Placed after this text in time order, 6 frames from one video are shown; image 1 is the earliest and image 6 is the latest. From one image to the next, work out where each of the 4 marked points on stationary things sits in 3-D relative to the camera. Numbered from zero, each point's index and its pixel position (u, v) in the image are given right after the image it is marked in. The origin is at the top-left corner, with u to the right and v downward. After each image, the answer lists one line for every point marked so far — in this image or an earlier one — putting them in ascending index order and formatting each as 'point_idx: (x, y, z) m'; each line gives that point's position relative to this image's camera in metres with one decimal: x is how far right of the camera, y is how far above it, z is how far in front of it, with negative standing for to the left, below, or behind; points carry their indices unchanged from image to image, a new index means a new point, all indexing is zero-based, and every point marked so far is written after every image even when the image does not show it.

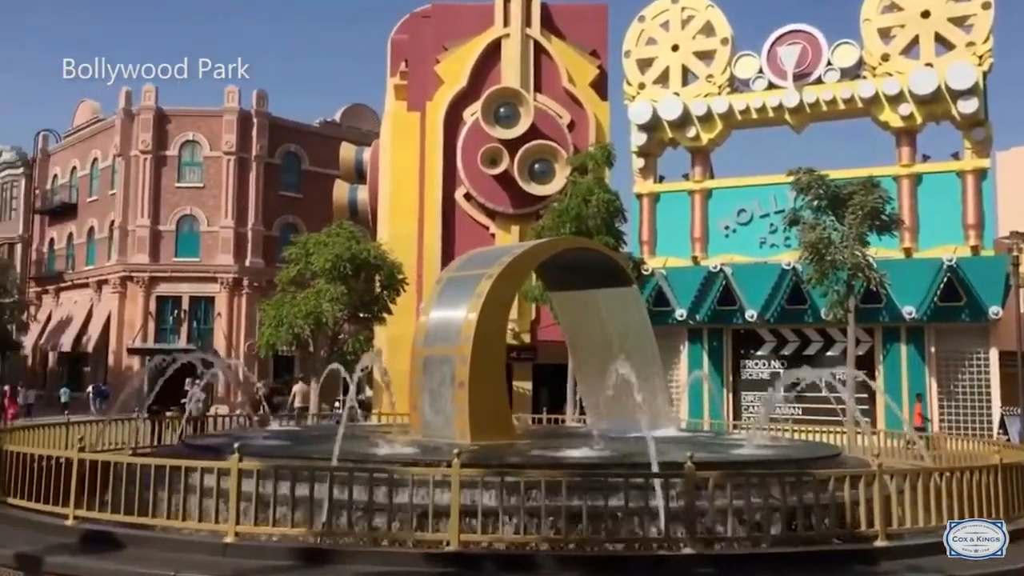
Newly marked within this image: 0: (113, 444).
0: (-5.4, -2.1, +11.5) m
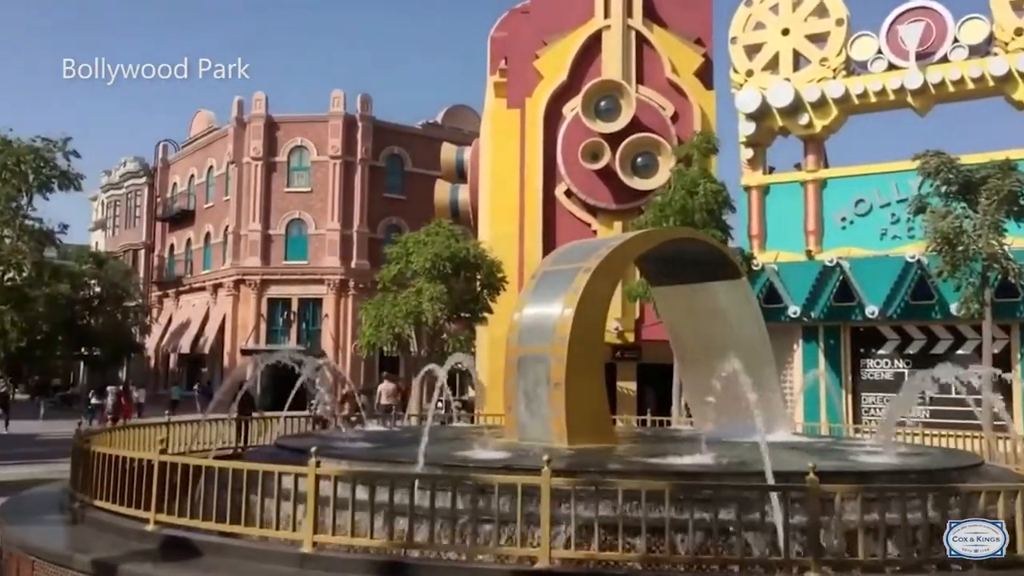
0: (-4.2, -2.1, +11.5) m
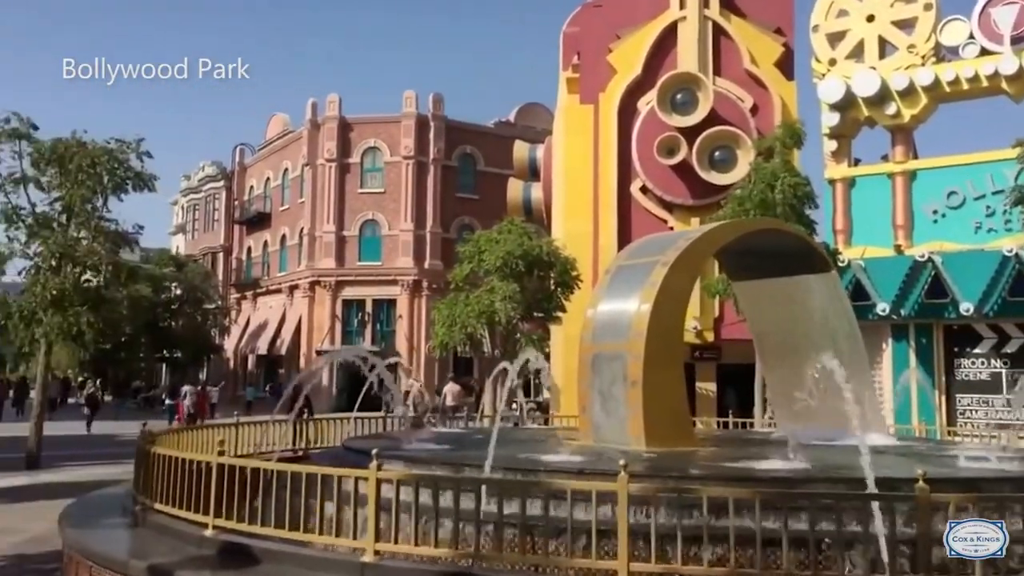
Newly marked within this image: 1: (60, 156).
0: (-3.2, -2.0, +11.4) m
1: (-8.0, +2.3, +15.8) m
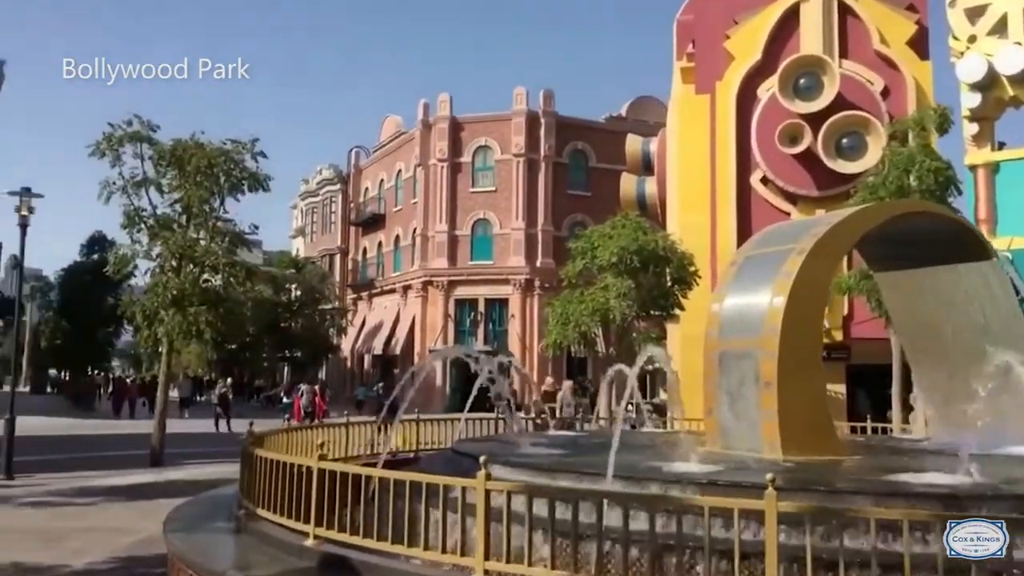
0: (-1.8, -2.0, +11.1) m
1: (-6.0, +2.3, +16.1) m
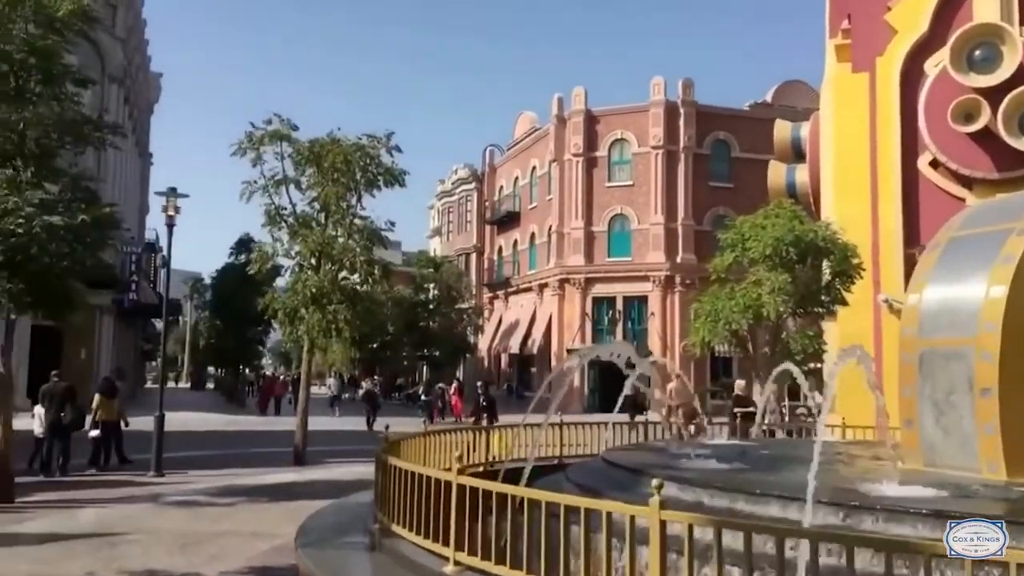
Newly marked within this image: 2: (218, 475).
0: (0.0, -2.0, +10.5) m
1: (-3.5, +2.4, +16.1) m
2: (-4.9, -3.1, +14.9) m
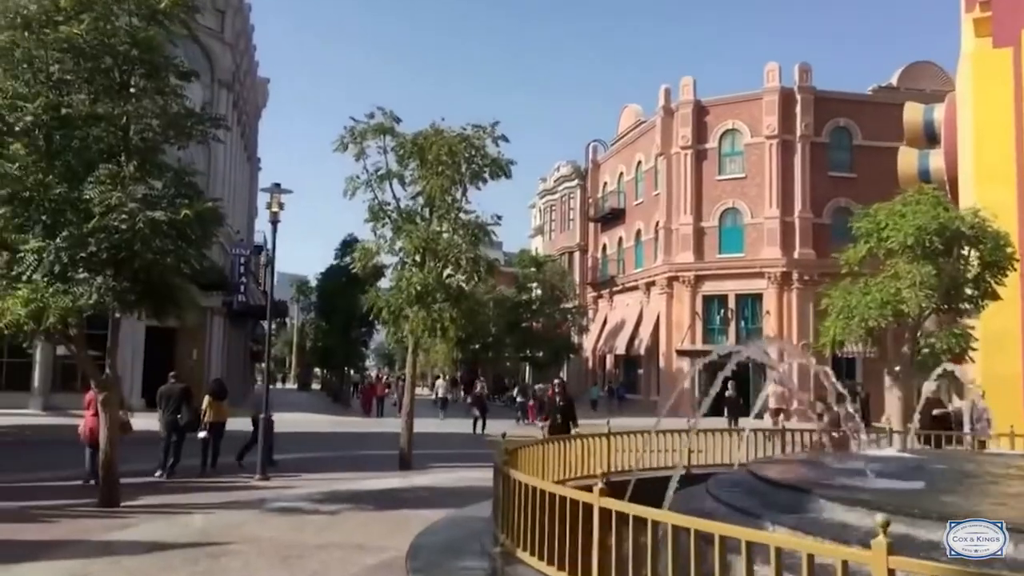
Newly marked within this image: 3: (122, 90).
0: (+1.3, -1.9, +9.6) m
1: (-1.6, +2.4, +15.5) m
2: (-3.0, -3.1, +14.4) m
3: (-4.8, +2.4, +11.1) m
